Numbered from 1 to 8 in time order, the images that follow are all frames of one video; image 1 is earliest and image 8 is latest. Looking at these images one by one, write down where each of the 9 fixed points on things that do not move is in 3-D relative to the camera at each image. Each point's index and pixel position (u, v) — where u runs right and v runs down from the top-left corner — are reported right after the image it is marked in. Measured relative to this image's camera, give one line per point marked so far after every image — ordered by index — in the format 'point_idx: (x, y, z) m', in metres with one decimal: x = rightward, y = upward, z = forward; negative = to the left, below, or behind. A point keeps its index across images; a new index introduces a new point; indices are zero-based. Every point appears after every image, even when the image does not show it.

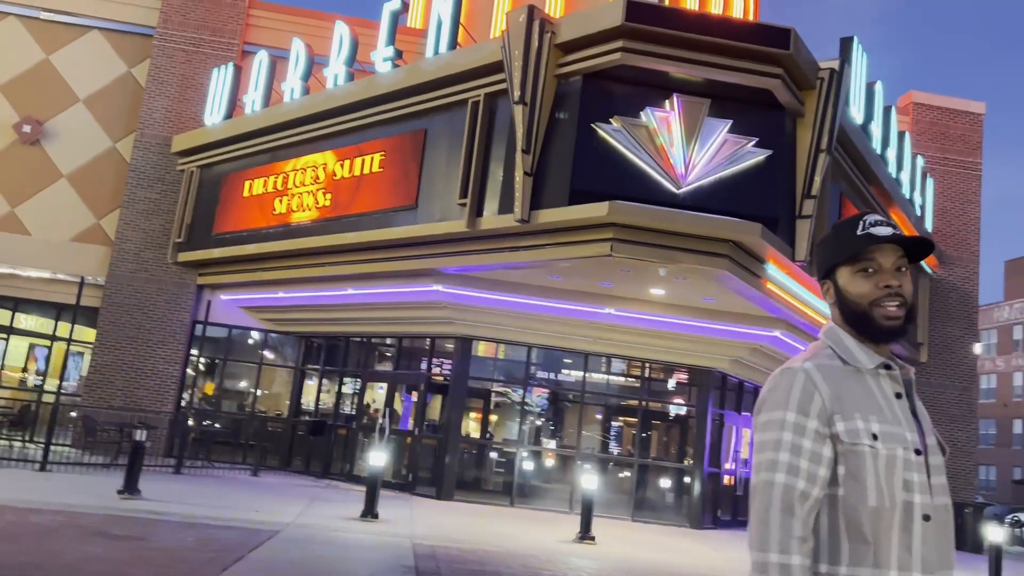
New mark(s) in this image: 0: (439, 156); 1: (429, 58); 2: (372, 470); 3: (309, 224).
0: (-1.1, +2.1, +12.7) m
1: (-1.3, +3.6, +12.8) m
2: (-2.0, -2.6, +11.5) m
3: (-3.6, +1.2, +14.6) m
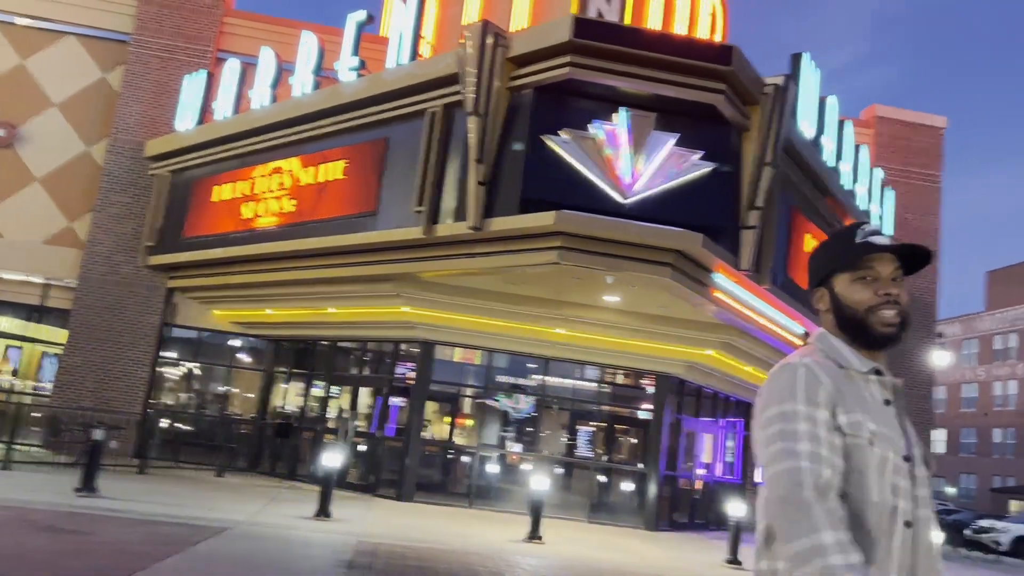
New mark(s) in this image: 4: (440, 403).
0: (-1.8, +2.0, +13.0) m
1: (-1.9, +3.5, +13.1) m
2: (-2.7, -2.6, +11.8) m
3: (-4.3, +1.1, +14.9) m
4: (-1.2, -2.2, +15.9) m
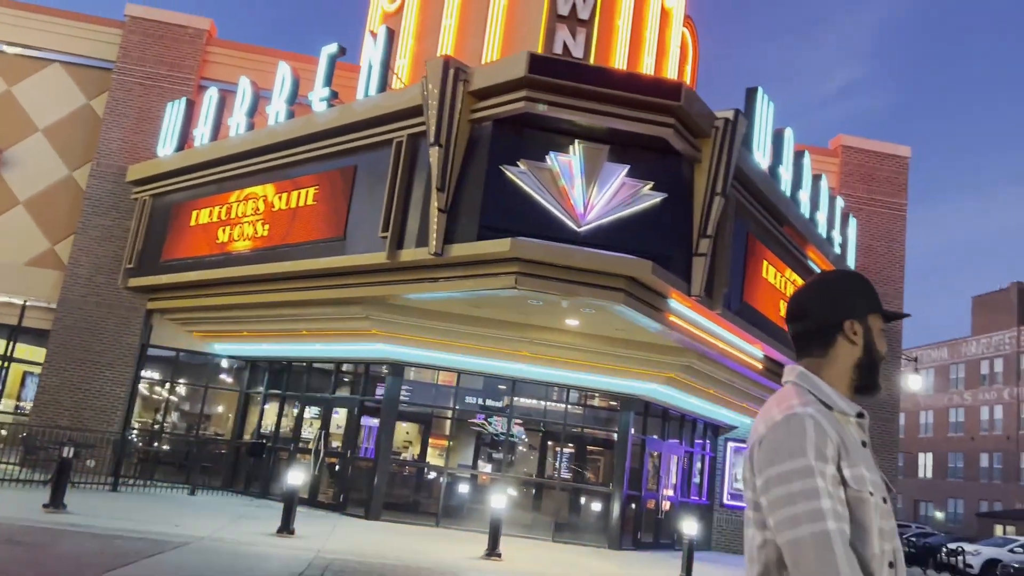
0: (-2.4, +1.6, +13.5) m
1: (-2.5, +3.2, +13.7) m
2: (-3.3, -3.0, +12.1) m
3: (-4.9, +0.7, +15.3) m
4: (-1.8, -2.7, +16.3) m
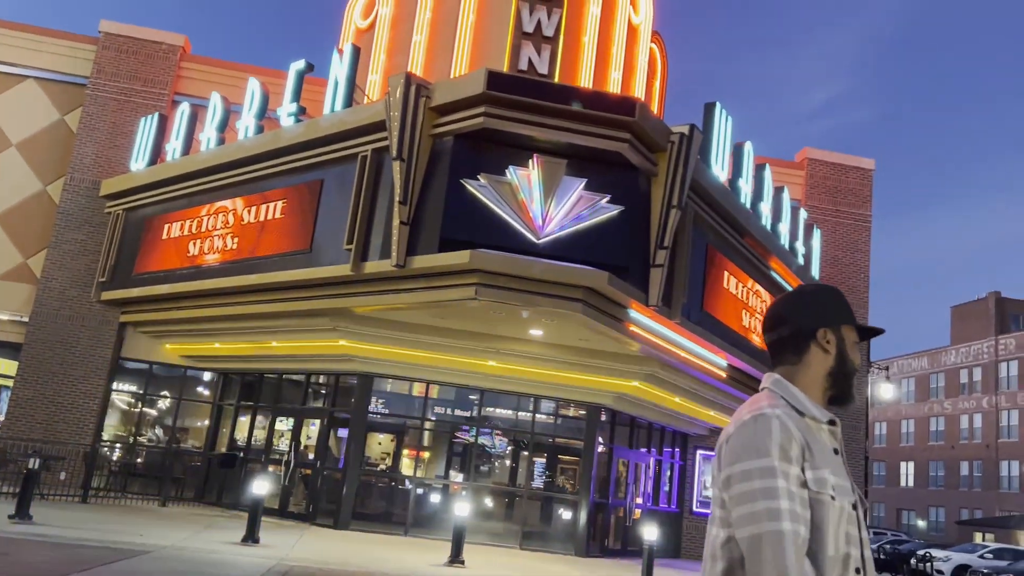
0: (-3.0, +1.4, +13.8) m
1: (-3.2, +3.0, +13.9) m
2: (-3.9, -3.1, +12.3) m
3: (-5.6, +0.4, +15.5) m
4: (-2.4, -2.9, +16.5) m
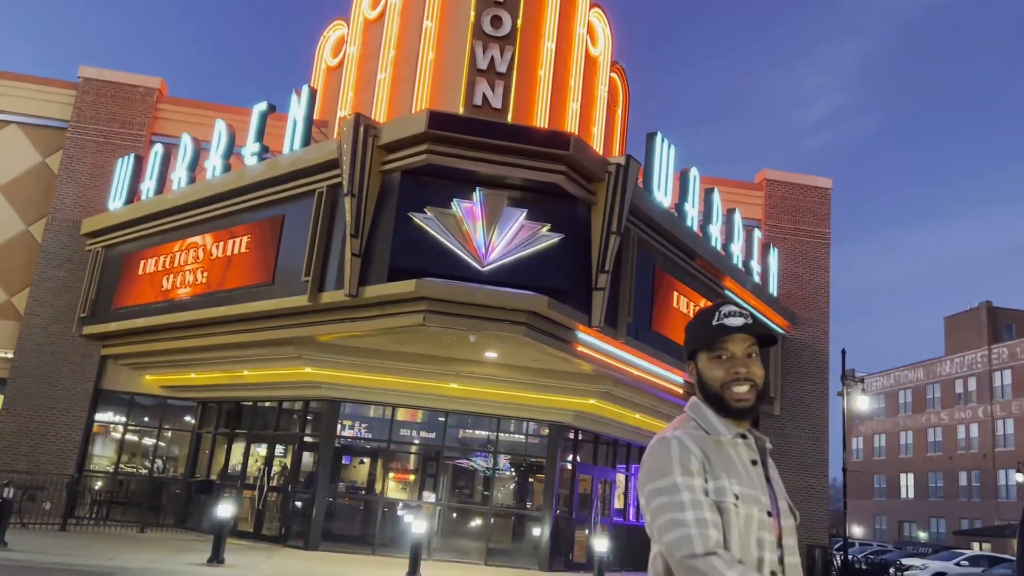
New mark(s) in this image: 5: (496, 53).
0: (-3.9, +0.9, +14.5) m
1: (-4.1, +2.4, +14.7) m
2: (-4.6, -3.6, +12.9) m
3: (-6.4, -0.2, +16.2) m
4: (-3.2, -3.5, +17.1) m
5: (-0.4, +5.1, +18.0) m
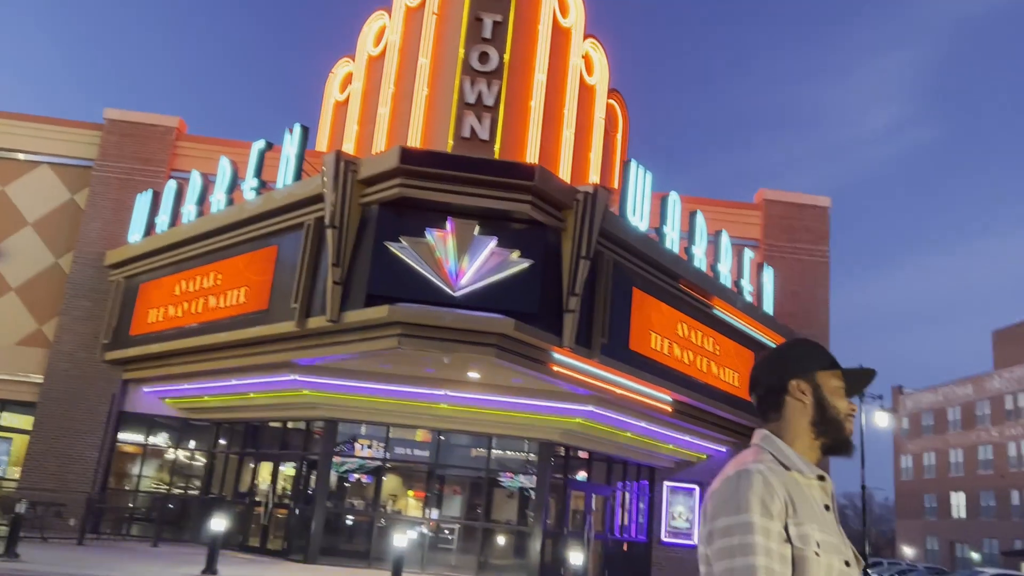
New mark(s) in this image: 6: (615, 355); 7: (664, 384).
0: (-4.3, +0.4, +15.4) m
1: (-4.5, +1.9, +15.7) m
2: (-5.0, -4.1, +13.8) m
3: (-6.7, -0.8, +17.3) m
4: (-3.3, -4.0, +17.8) m
5: (-0.6, +4.6, +18.8) m
6: (+1.9, -1.3, +15.3) m
7: (+3.0, -1.9, +16.6) m
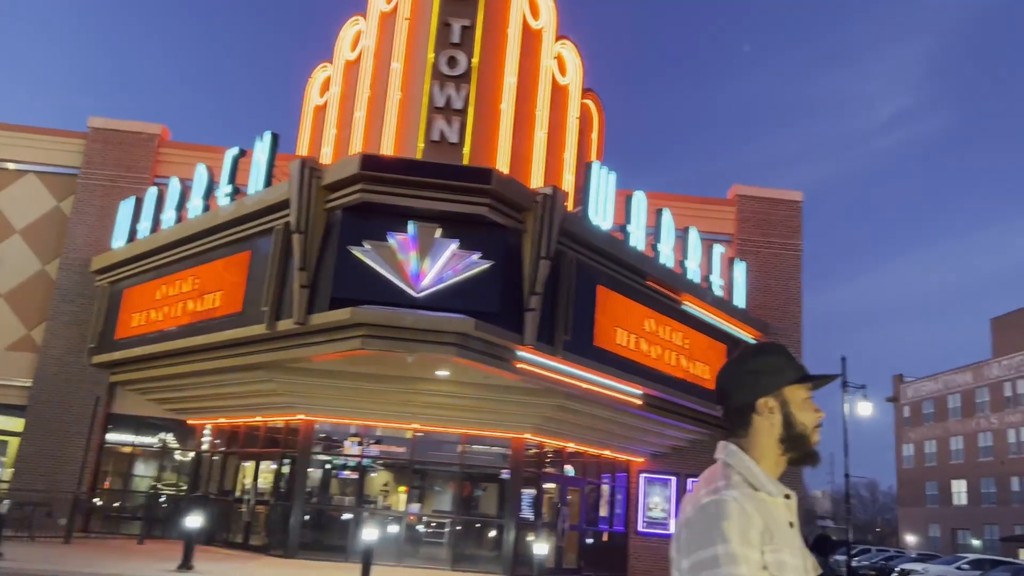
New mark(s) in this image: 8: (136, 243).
0: (-4.9, +0.3, +15.9) m
1: (-5.1, +1.8, +16.1) m
2: (-5.6, -4.2, +14.3) m
3: (-7.3, -0.9, +17.8) m
4: (-3.9, -4.1, +18.3) m
5: (-1.4, +4.6, +19.3) m
6: (+1.3, -1.2, +15.8) m
7: (+2.4, -1.9, +17.0) m
8: (-9.1, +1.0, +19.6) m
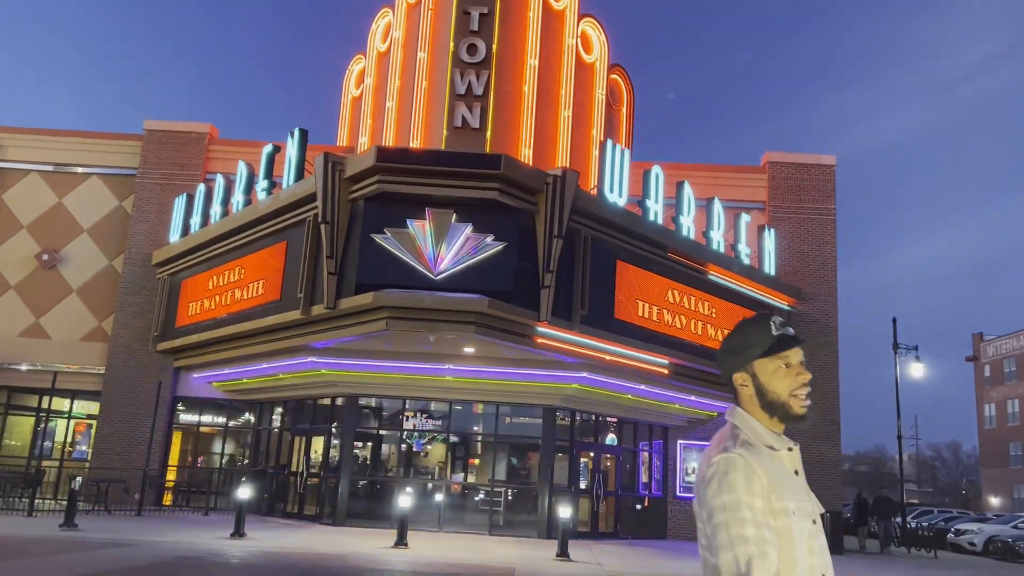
0: (-4.5, +0.6, +17.0) m
1: (-4.8, +2.1, +17.2) m
2: (-5.2, -4.0, +15.6) m
3: (-6.7, -0.7, +19.1) m
4: (-3.1, -3.7, +19.5) m
5: (-0.9, +5.1, +19.9) m
6: (+1.7, -0.7, +16.4) m
7: (+3.0, -1.3, +17.6) m
8: (-8.4, +1.3, +21.1) m
